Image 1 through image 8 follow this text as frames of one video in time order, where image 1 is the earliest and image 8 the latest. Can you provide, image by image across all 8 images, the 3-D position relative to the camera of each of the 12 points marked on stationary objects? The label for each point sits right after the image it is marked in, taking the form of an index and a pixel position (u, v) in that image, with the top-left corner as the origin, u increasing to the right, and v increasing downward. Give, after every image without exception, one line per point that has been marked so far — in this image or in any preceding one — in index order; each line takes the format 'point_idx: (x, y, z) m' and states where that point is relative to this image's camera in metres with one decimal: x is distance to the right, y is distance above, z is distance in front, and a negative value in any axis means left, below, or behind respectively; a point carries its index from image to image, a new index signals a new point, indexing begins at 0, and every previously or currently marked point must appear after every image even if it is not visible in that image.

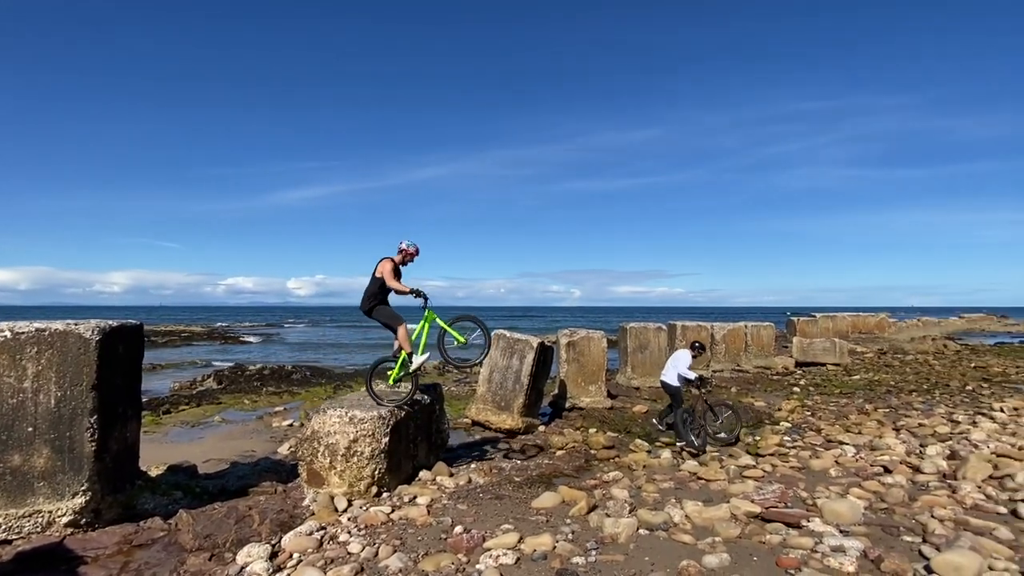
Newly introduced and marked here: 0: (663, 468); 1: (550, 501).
0: (+2.5, -3.0, +8.1) m
1: (+0.5, -2.8, +6.4) m
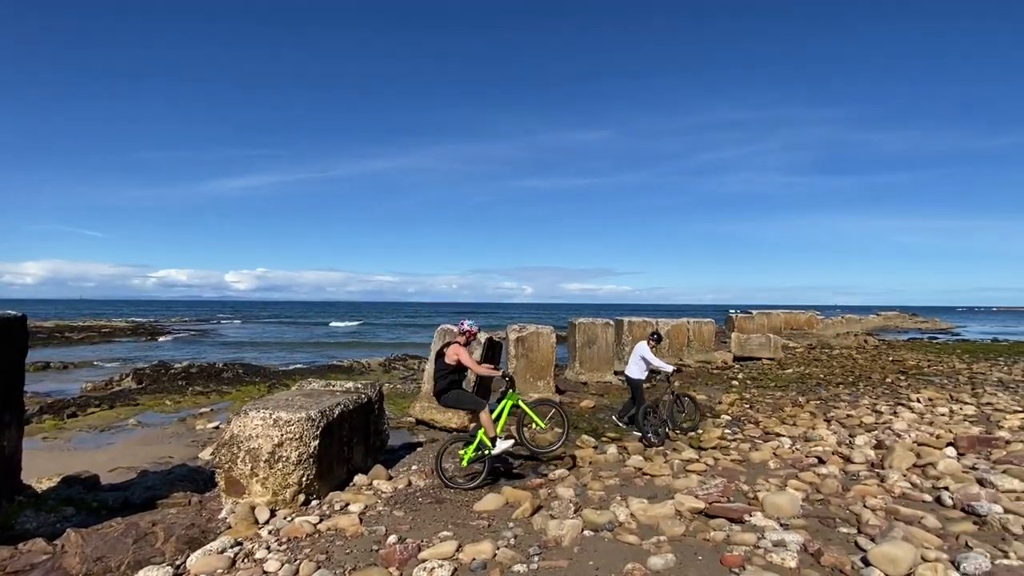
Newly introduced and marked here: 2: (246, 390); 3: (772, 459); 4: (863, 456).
0: (+1.6, -2.9, +7.9) m
1: (-0.2, -2.7, +6.1) m
2: (-8.9, -3.4, +16.2) m
3: (+4.4, -2.9, +8.1) m
4: (+5.8, -2.8, +7.9) m
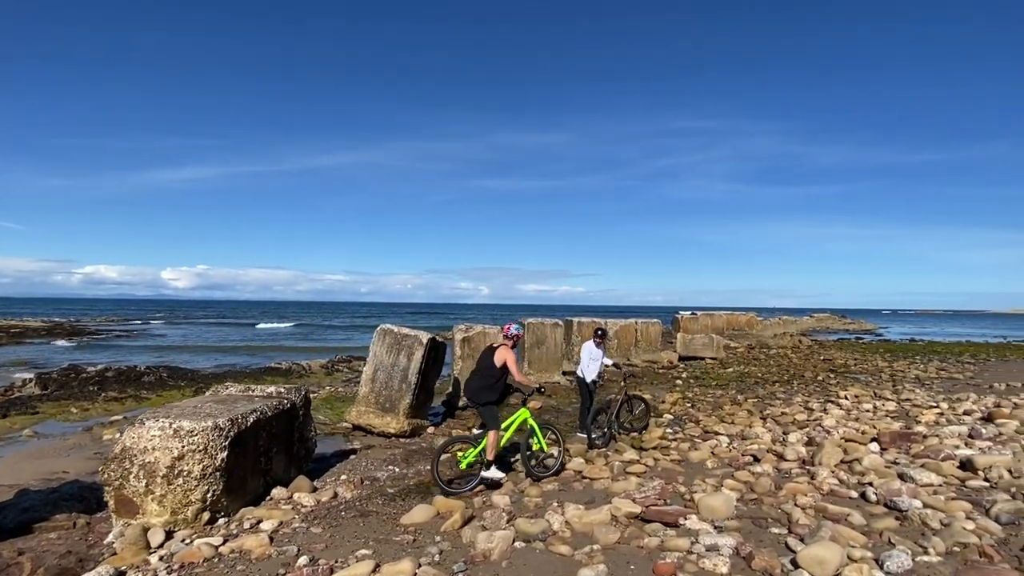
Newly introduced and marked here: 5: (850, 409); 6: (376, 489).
0: (+0.6, -2.9, +7.7) m
1: (-1.1, -2.7, +5.7) m
2: (-10.7, -3.3, +15.0) m
3: (+3.3, -2.9, +8.1) m
4: (+4.8, -2.8, +8.1) m
5: (+8.8, -3.2, +12.5) m
6: (-2.0, -2.9, +7.0) m
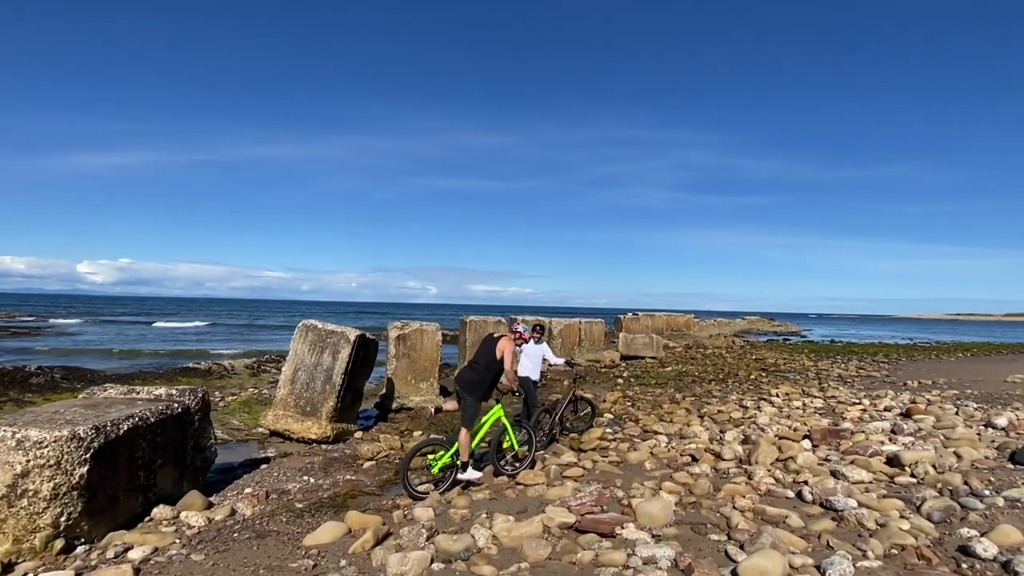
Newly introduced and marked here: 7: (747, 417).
0: (-0.5, -2.8, +7.1) m
1: (-1.9, -2.5, +4.9) m
2: (-12.5, -3.0, +13.2) m
3: (+2.2, -2.8, +7.9) m
4: (+3.7, -2.7, +8.0) m
5: (+7.2, -3.2, +12.8) m
6: (-2.9, -2.8, +6.1) m
7: (+5.6, -3.1, +11.5) m
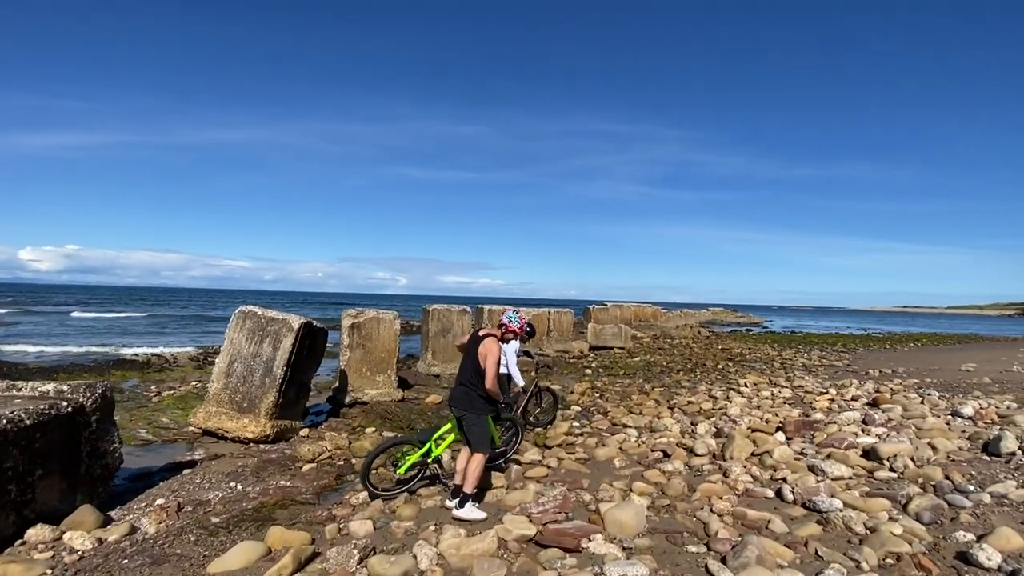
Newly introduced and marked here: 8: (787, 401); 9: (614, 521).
0: (-1.1, -2.5, +6.4) m
1: (-2.3, -2.3, +4.1) m
2: (-13.4, -2.6, +11.7) m
3: (+1.6, -2.5, +7.3) m
4: (+3.0, -2.5, +7.5) m
5: (+6.2, -2.8, +12.6) m
6: (-3.5, -2.5, +5.2) m
7: (+4.8, -2.8, +11.2) m
8: (+6.8, -2.8, +11.9) m
9: (+1.0, -2.2, +4.6) m
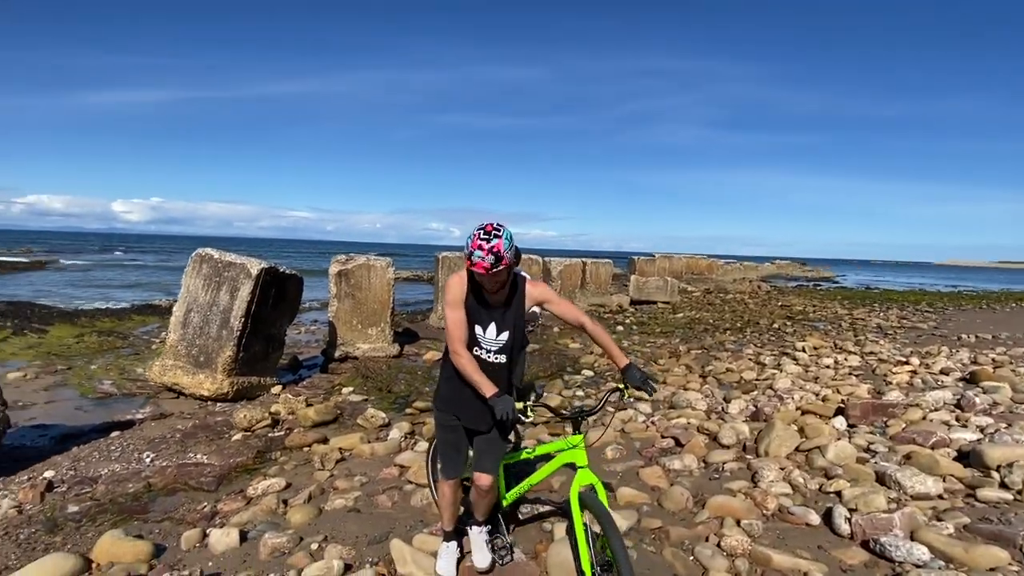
0: (-1.5, -1.8, +5.1) m
1: (-3.0, -1.8, +3.0) m
2: (-13.2, -1.2, +11.7) m
3: (+1.2, -1.8, +5.7) m
4: (+2.7, -1.8, +5.8) m
5: (+6.4, -1.7, +10.4) m
6: (-4.0, -1.9, +4.2) m
7: (+4.8, -1.7, +9.2) m
8: (+6.9, -1.7, +9.8) m
9: (+0.3, -1.8, +3.1) m
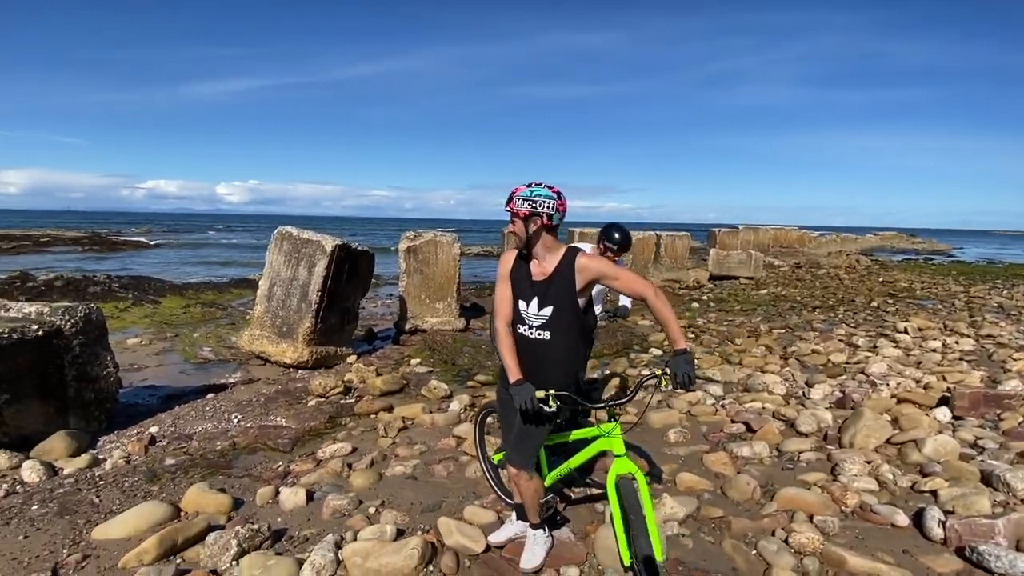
0: (-0.9, -1.6, +5.3) m
1: (-2.7, -1.7, +3.4) m
2: (-11.5, -0.5, +13.5) m
3: (+1.9, -1.5, +5.5) m
4: (+3.3, -1.5, +5.3) m
5: (+7.7, -1.2, +9.4) m
6: (-3.5, -1.7, +4.8) m
7: (+5.9, -1.3, +8.4) m
8: (+8.1, -1.2, +8.6) m
9: (+0.6, -1.6, +3.0) m
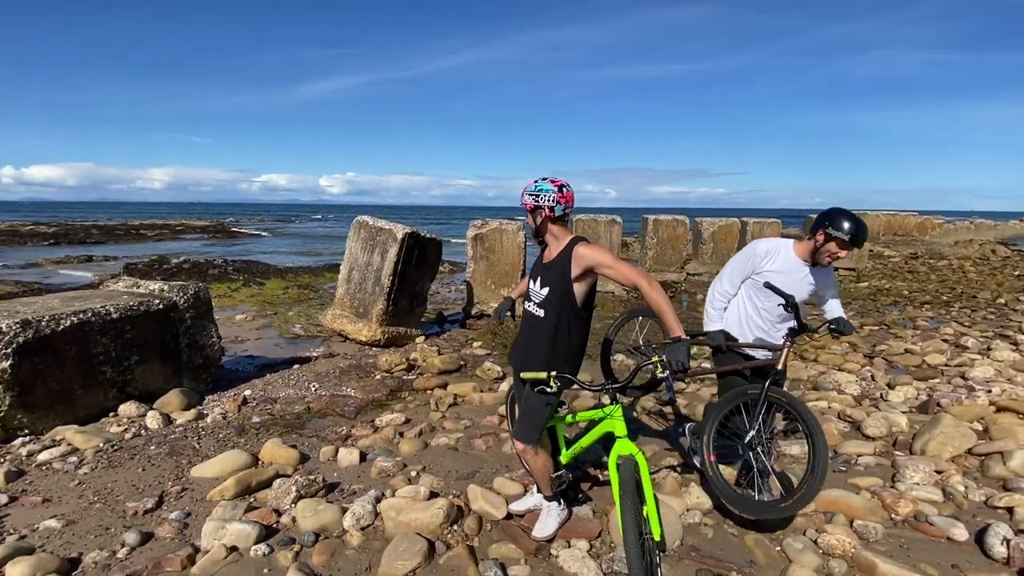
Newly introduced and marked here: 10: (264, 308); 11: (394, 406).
0: (-0.4, -1.4, +5.6) m
1: (-2.5, -1.5, +4.0) m
2: (-9.4, 0.0, +15.4) m
3: (+2.4, -1.4, +5.3) m
4: (+3.8, -1.4, +4.9) m
5: (+8.8, -1.1, +8.2) m
6: (-3.1, -1.5, +5.6) m
7: (+6.9, -1.2, +7.5) m
8: (+9.1, -1.2, +7.4) m
9: (+0.7, -1.5, +3.1) m
10: (-6.3, -0.5, +12.1) m
11: (-1.4, -1.4, +5.7) m
